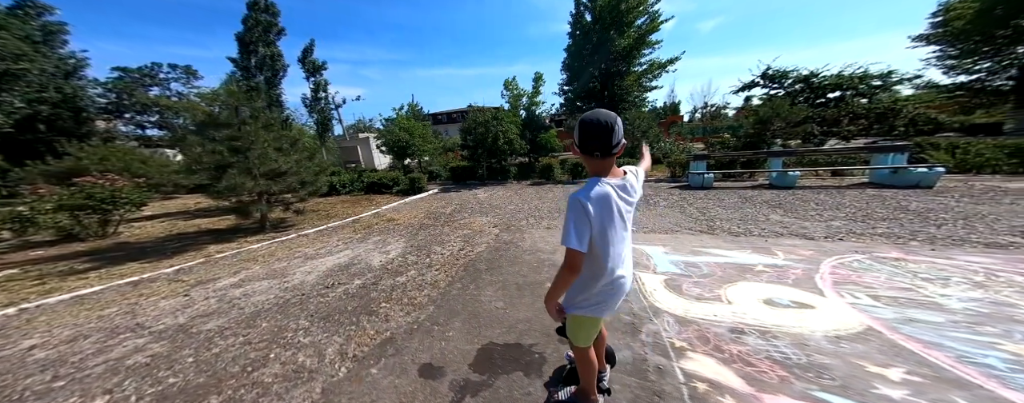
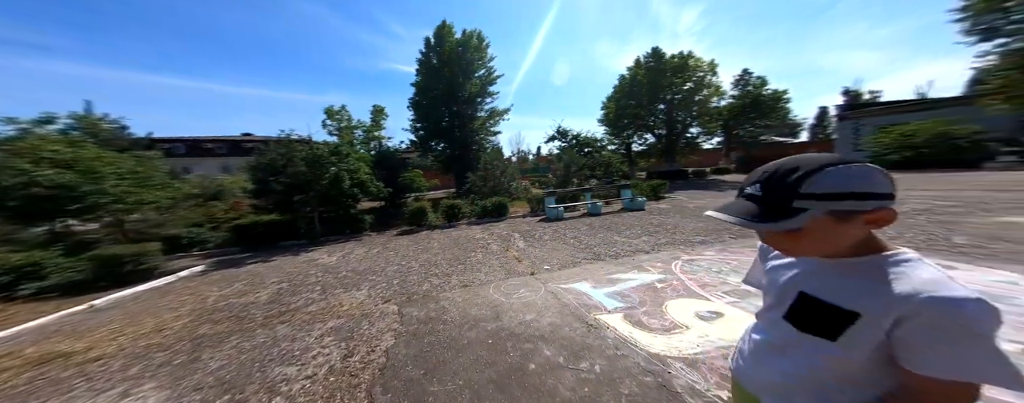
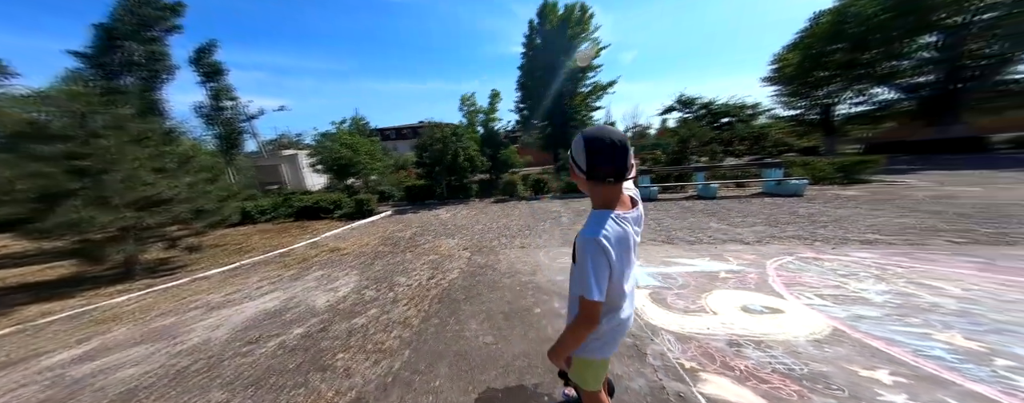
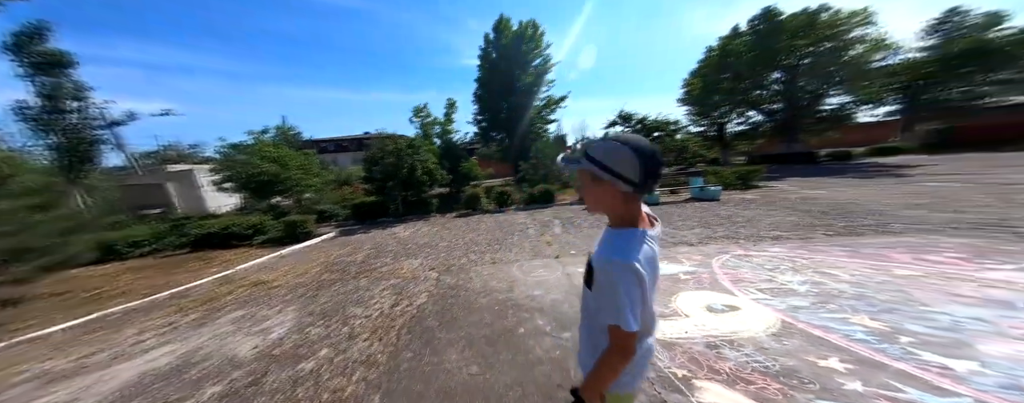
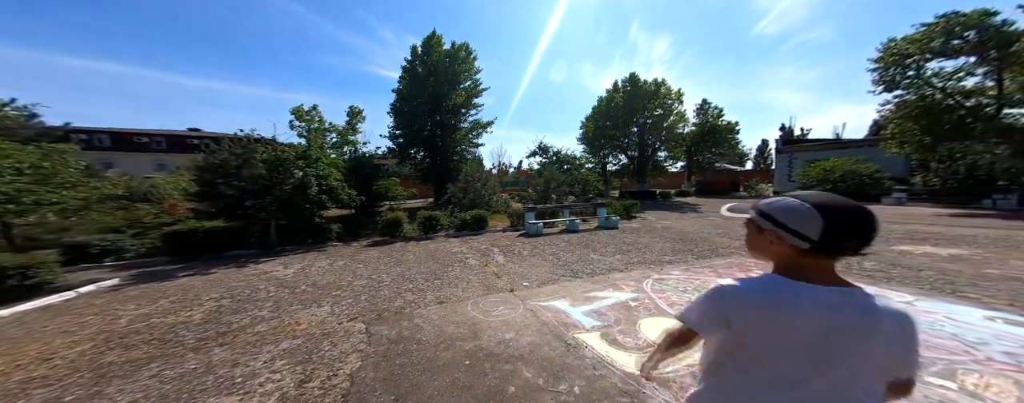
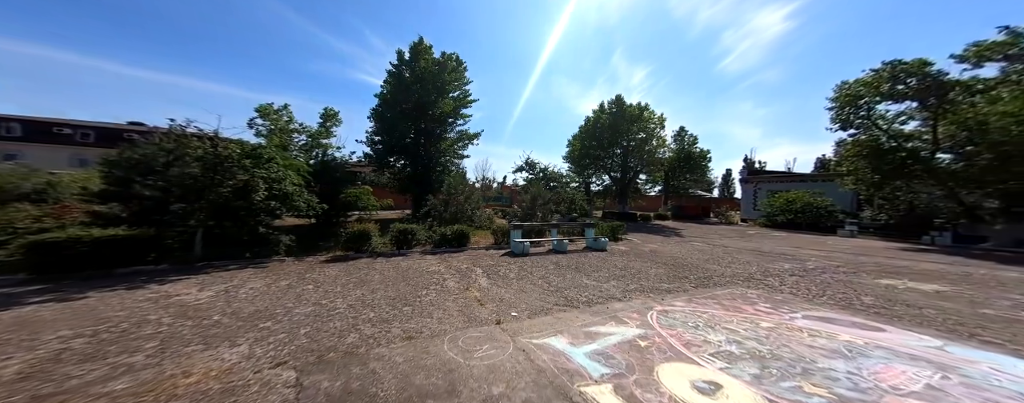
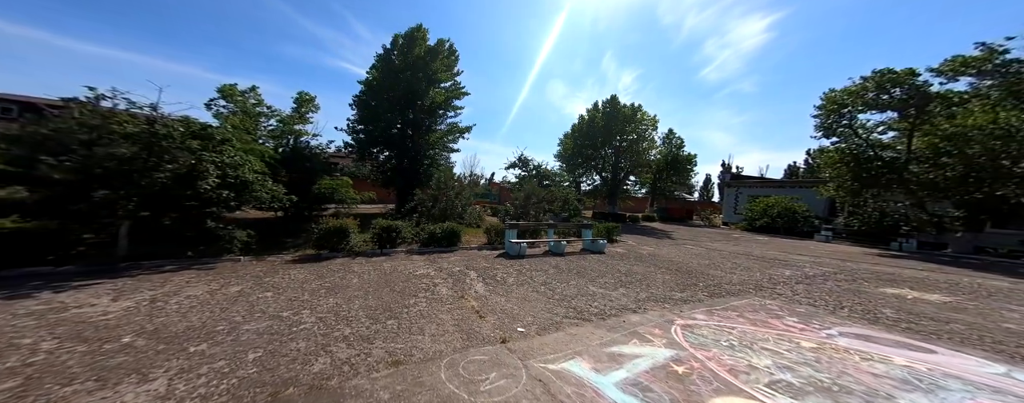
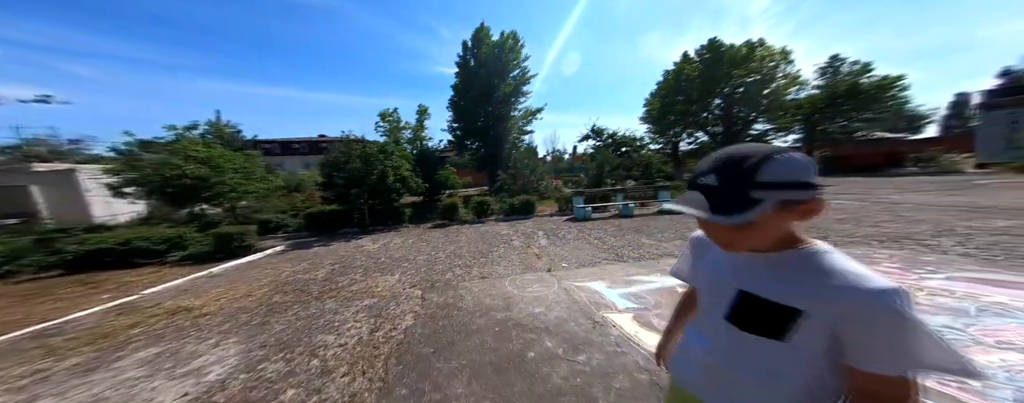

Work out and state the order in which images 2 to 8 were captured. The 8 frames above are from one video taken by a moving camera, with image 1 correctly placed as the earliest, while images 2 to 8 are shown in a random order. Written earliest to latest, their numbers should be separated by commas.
3, 4, 8, 2, 5, 6, 7
